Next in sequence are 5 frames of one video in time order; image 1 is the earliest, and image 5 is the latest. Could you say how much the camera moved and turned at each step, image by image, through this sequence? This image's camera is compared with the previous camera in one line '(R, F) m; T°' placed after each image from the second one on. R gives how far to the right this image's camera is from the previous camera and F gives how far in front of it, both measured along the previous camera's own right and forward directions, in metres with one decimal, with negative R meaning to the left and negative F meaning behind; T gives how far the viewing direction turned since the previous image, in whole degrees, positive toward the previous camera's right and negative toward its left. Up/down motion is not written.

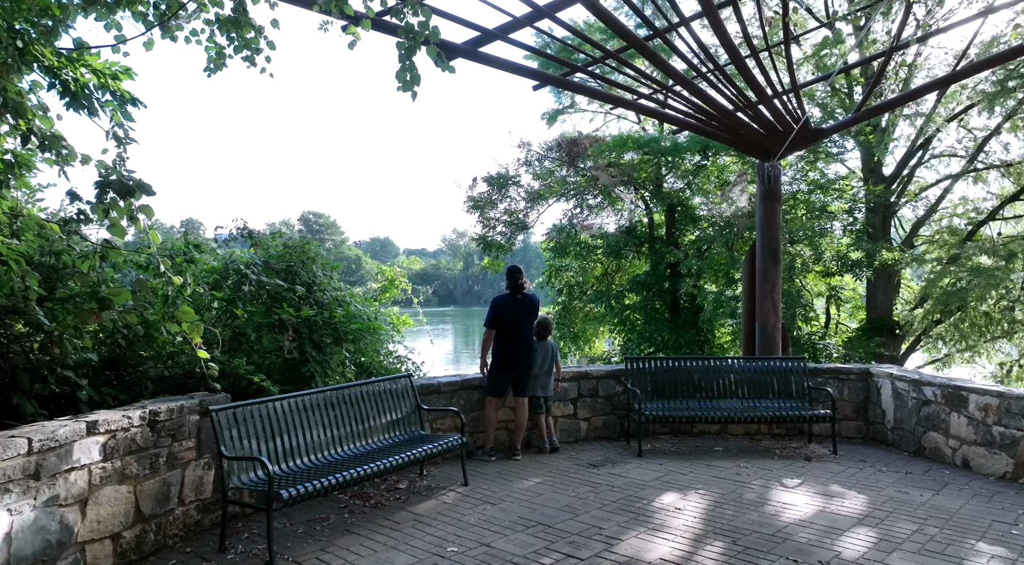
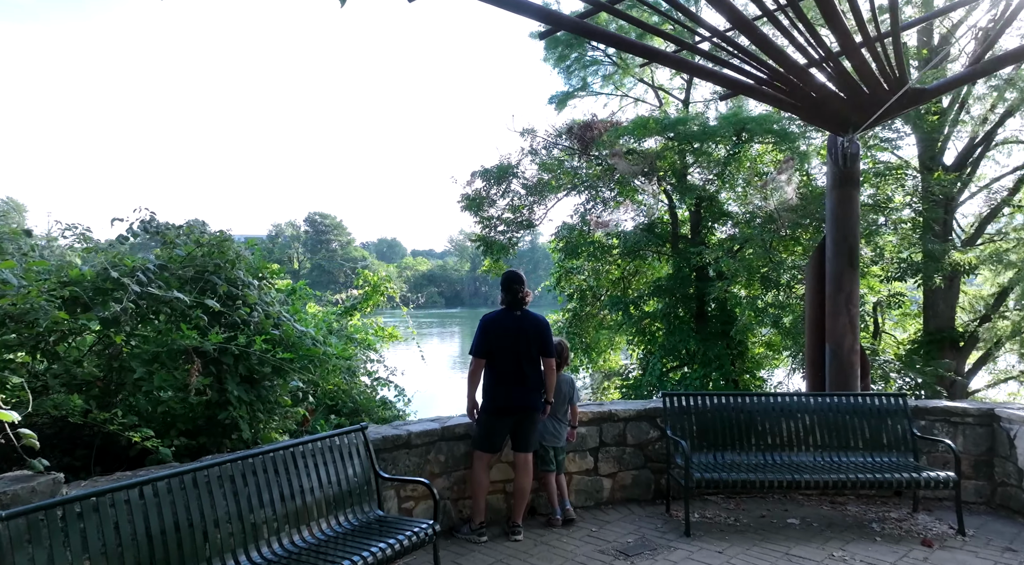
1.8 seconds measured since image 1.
(0.0, +1.4) m; -1°
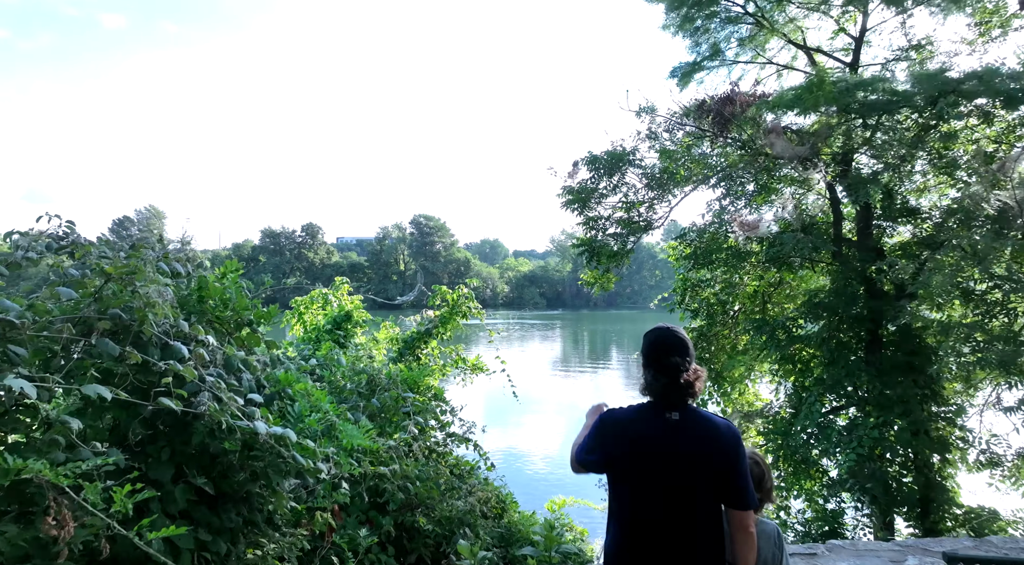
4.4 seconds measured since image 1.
(-0.1, +1.8) m; -8°
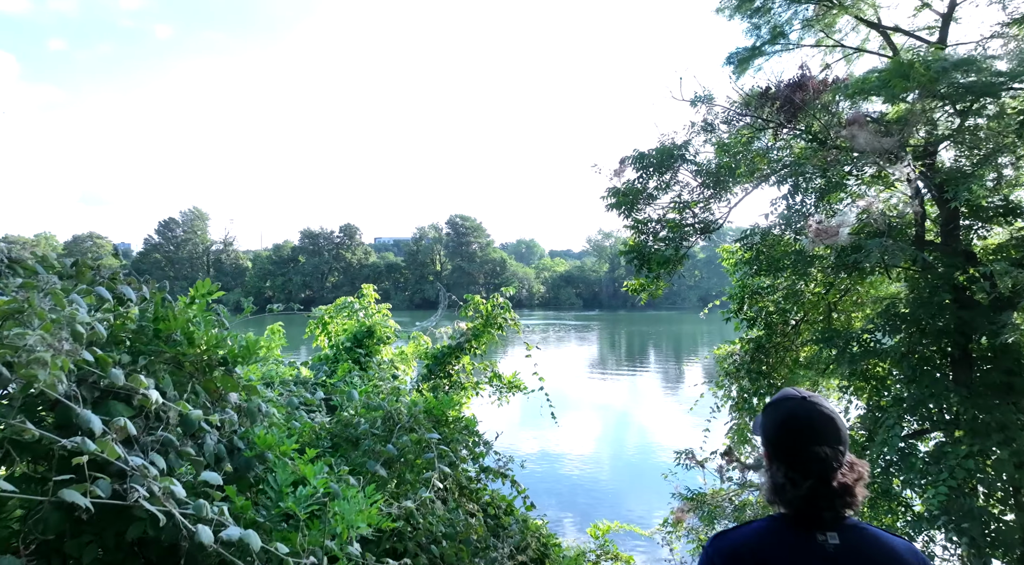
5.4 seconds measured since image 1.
(0.0, +0.7) m; -3°
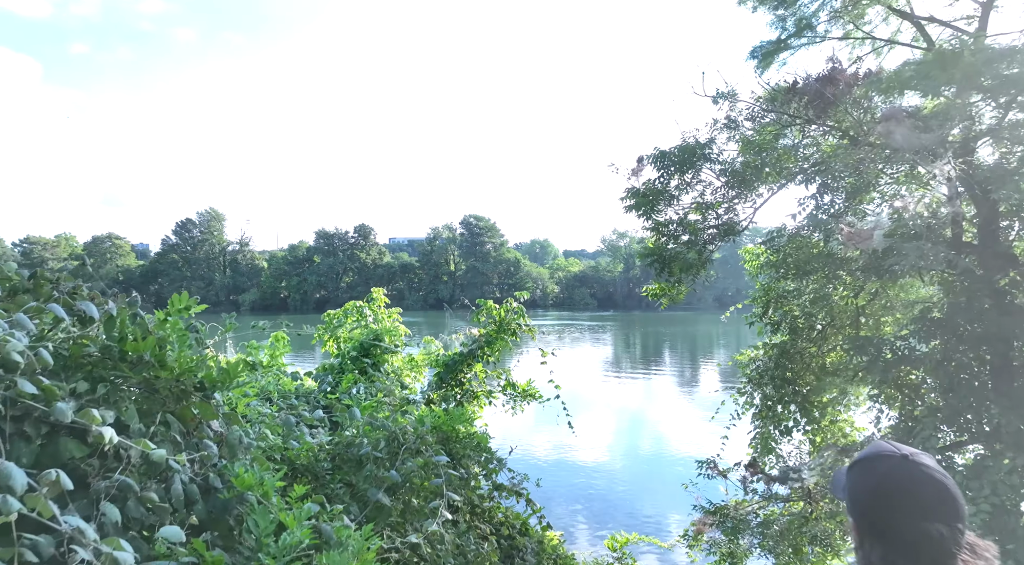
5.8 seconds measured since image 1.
(0.0, +0.3) m; -1°
